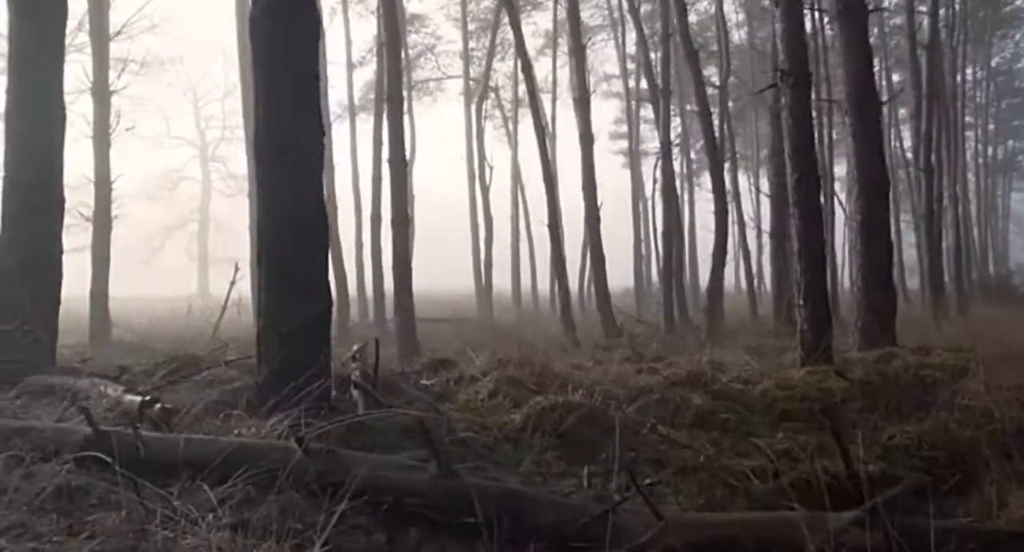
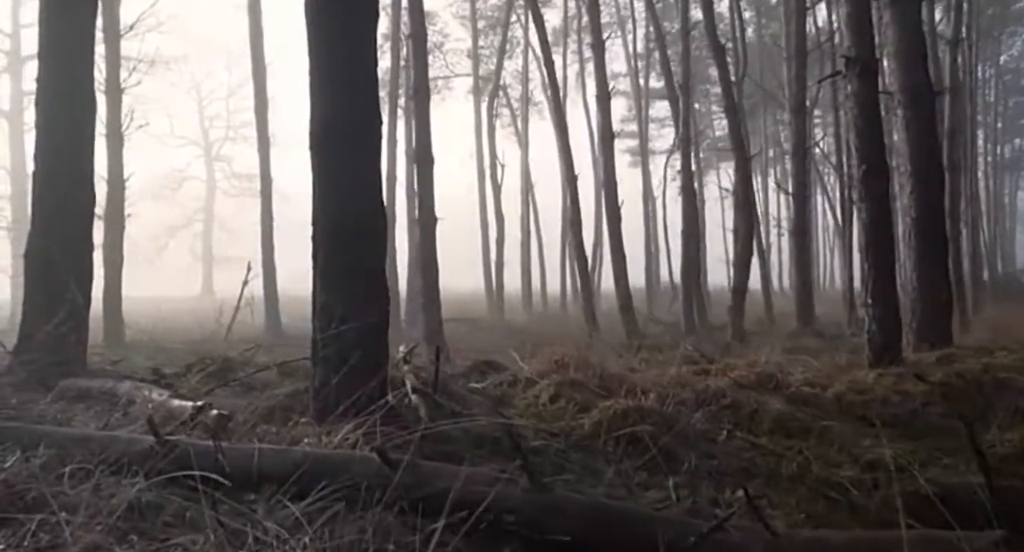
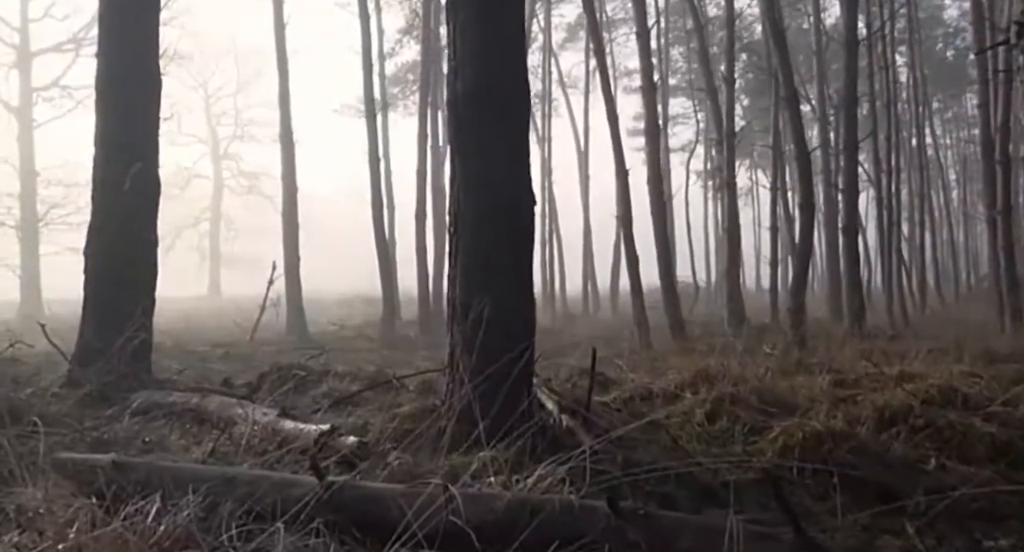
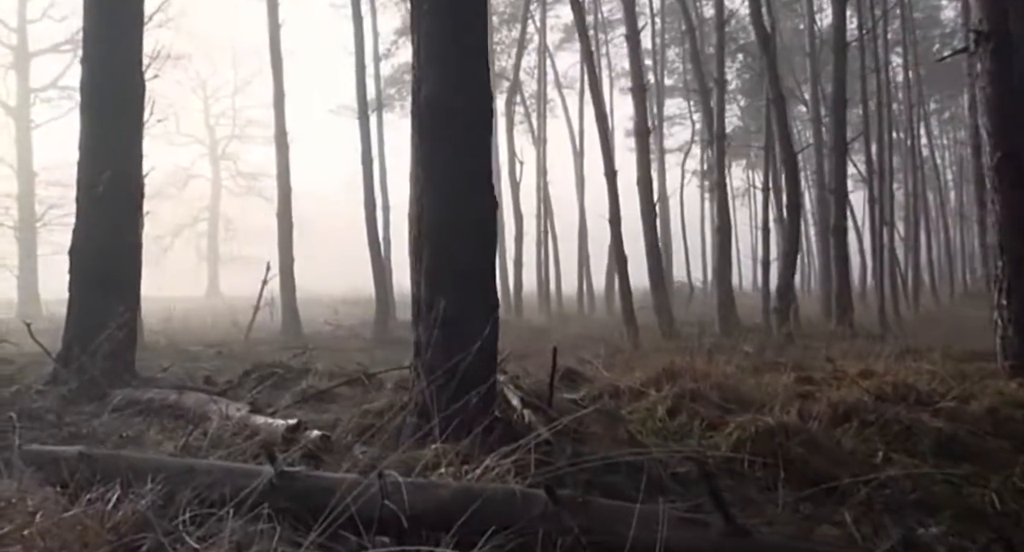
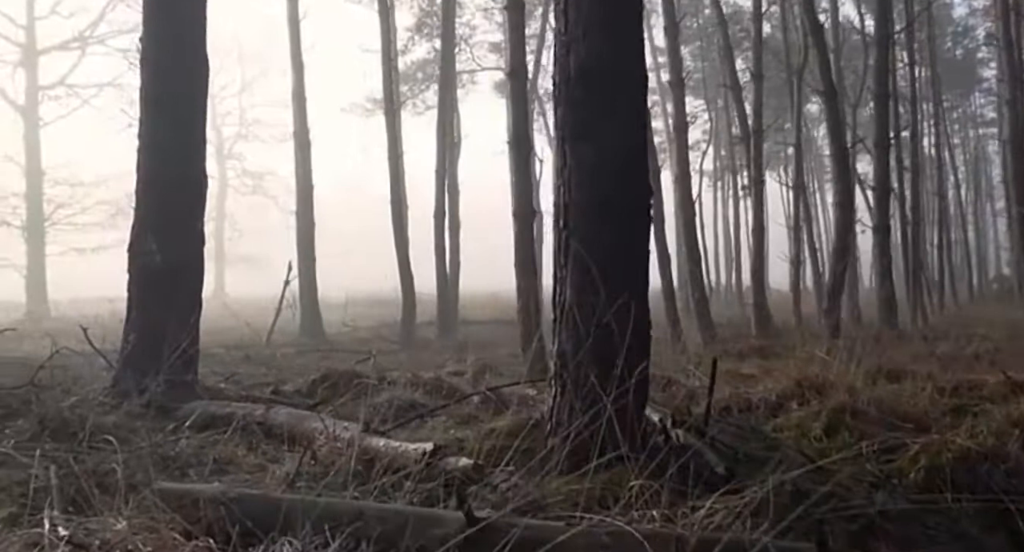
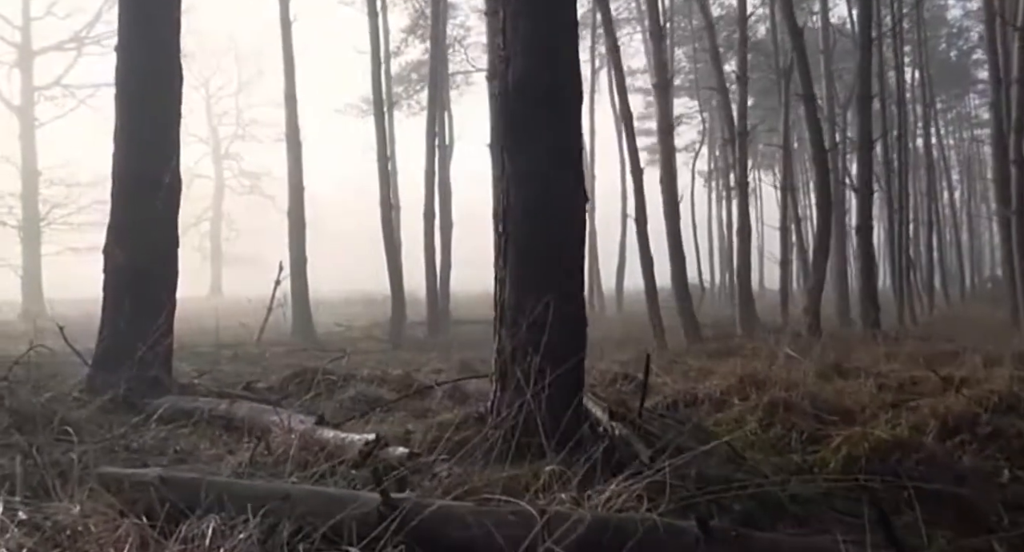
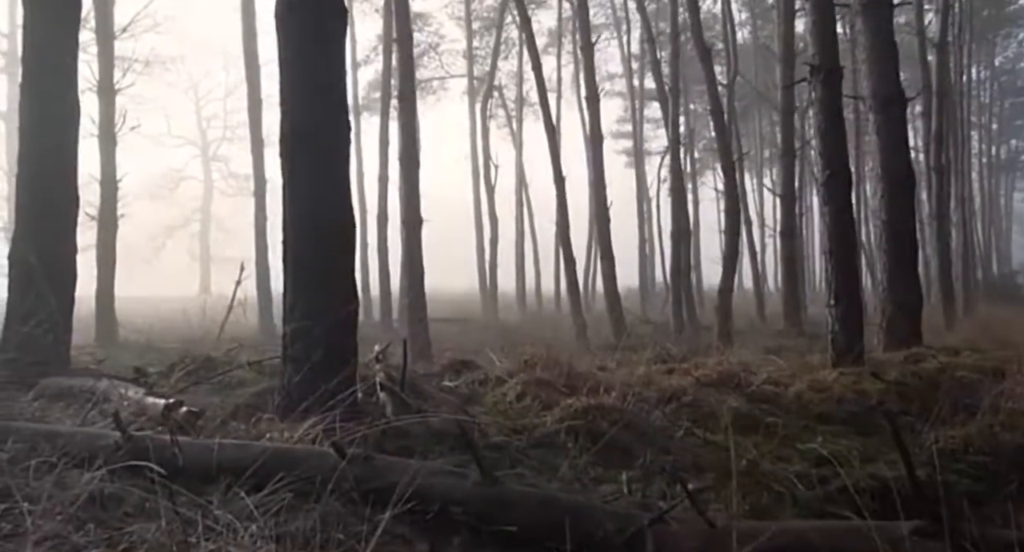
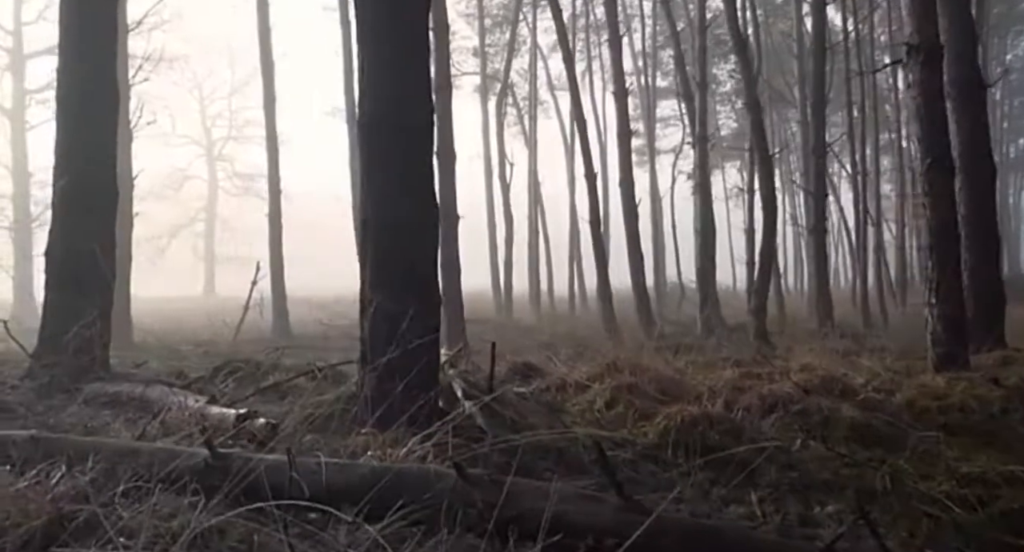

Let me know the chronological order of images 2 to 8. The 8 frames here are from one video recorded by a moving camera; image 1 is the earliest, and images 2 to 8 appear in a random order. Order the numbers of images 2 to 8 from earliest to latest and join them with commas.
7, 2, 8, 4, 3, 6, 5
